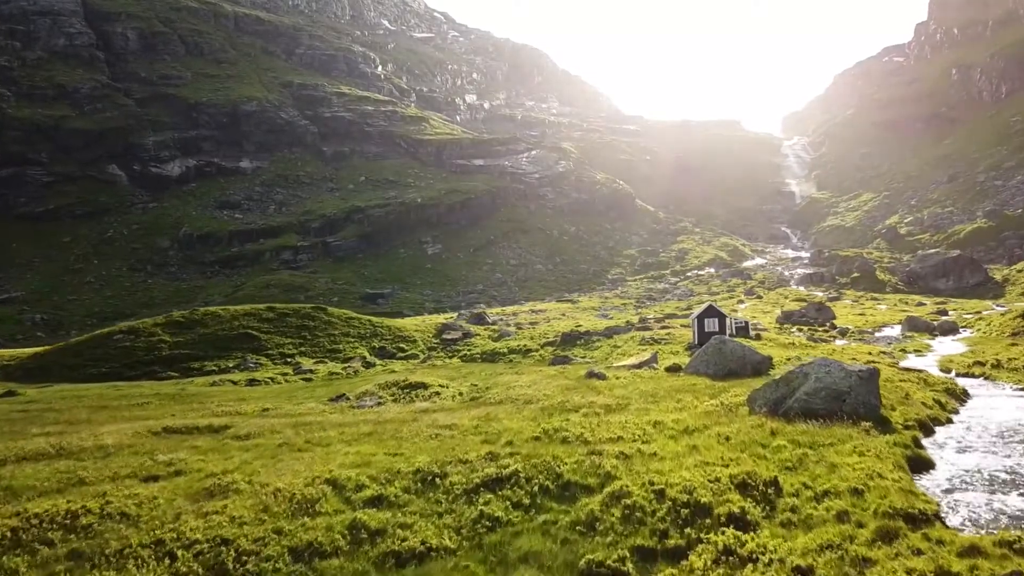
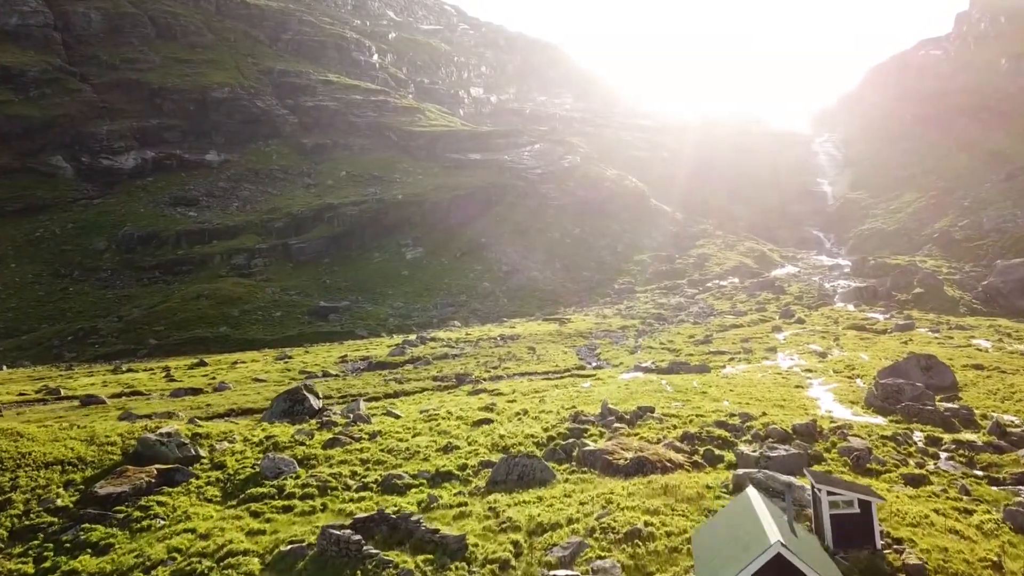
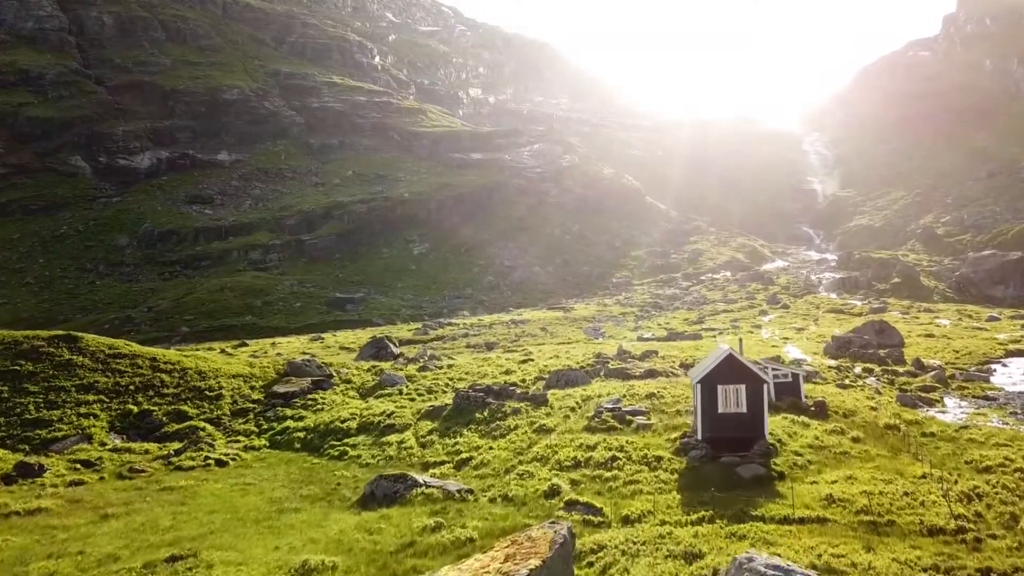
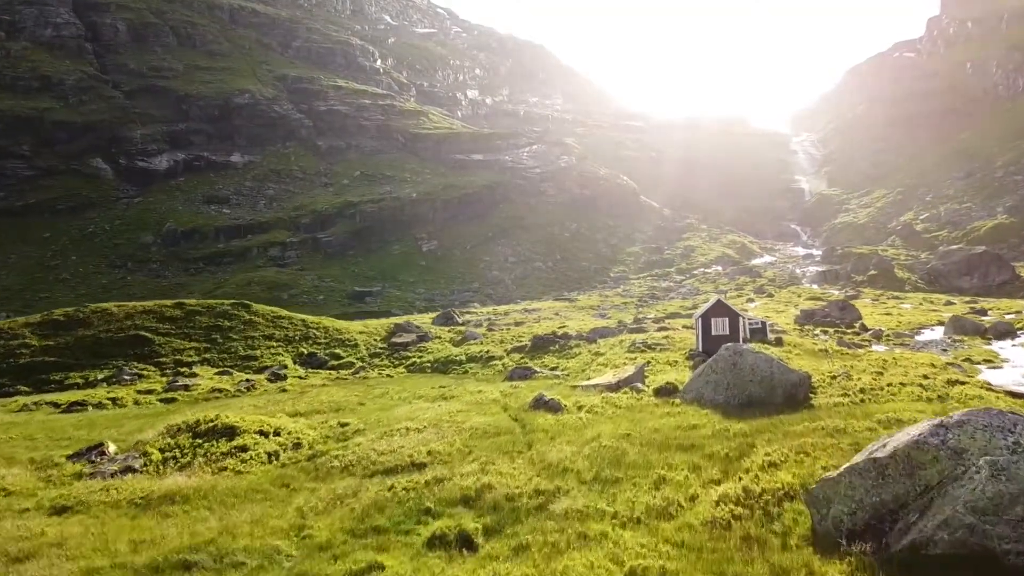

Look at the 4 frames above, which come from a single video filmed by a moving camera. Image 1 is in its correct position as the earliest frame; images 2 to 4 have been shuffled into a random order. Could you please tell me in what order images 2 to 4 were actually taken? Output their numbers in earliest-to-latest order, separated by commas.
4, 3, 2
